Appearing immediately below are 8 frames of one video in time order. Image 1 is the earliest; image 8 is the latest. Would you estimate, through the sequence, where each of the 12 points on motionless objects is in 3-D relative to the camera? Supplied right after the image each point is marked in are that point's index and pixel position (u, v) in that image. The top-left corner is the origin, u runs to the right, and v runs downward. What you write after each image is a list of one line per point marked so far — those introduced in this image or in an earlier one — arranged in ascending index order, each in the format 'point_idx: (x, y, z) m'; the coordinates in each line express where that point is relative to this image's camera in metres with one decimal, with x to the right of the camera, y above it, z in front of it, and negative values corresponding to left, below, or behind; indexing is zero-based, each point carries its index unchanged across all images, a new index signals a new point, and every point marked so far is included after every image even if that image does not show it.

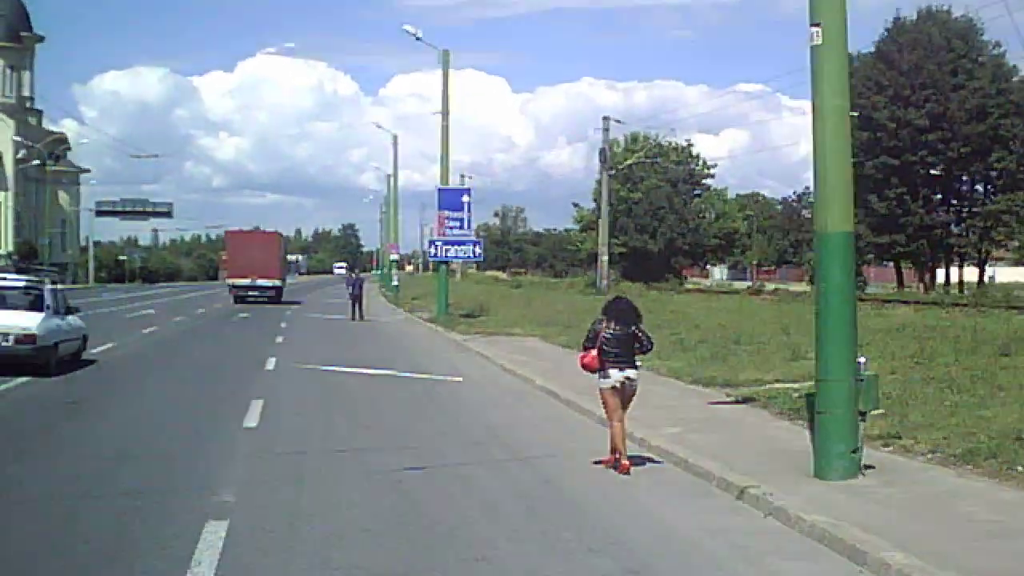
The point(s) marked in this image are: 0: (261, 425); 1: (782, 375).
0: (-3.6, -2.0, +17.4) m
1: (+4.4, -1.4, +19.1) m
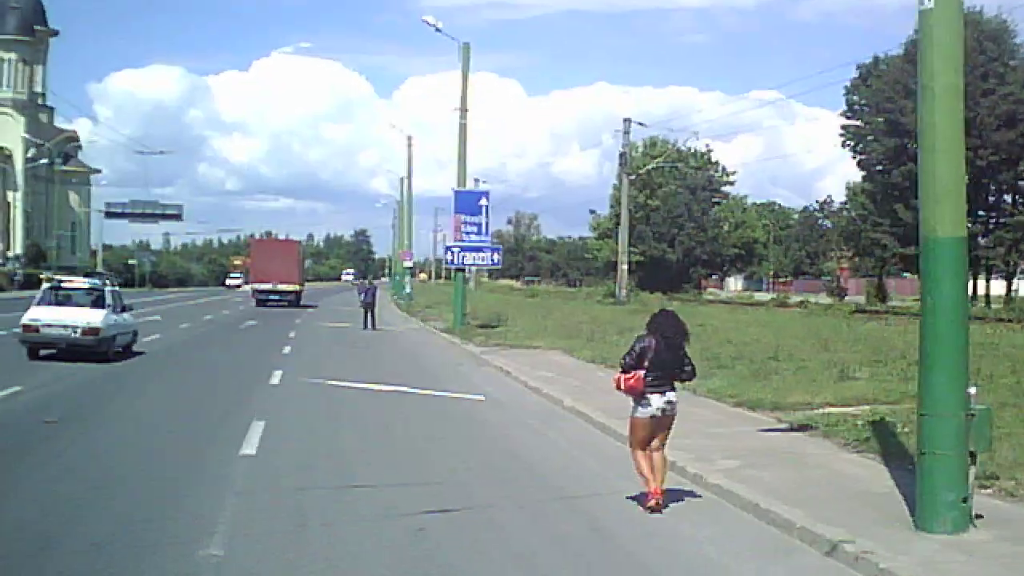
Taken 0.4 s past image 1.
0: (-3.2, -2.1, +15.8) m
1: (+4.8, -1.6, +17.5) m
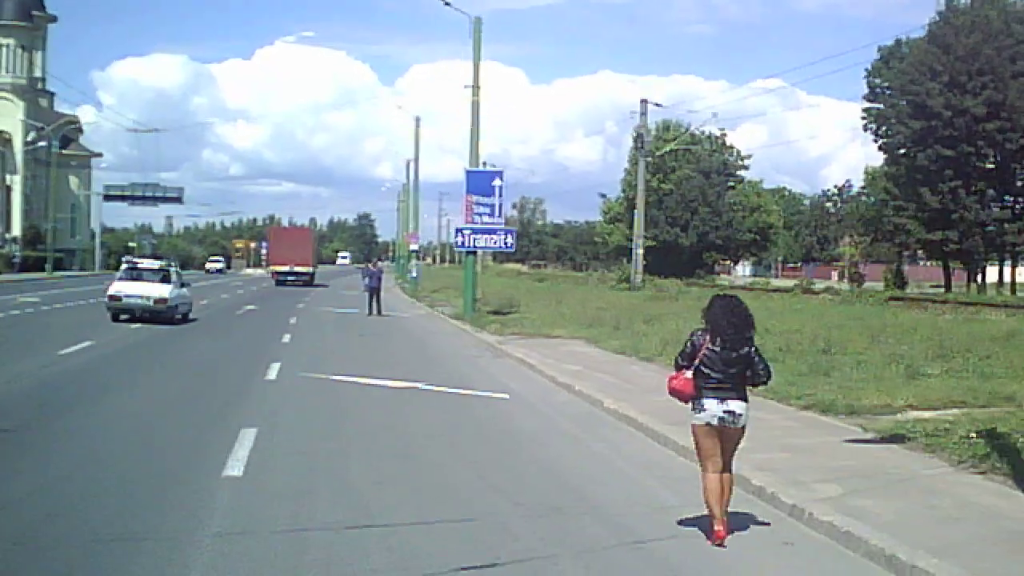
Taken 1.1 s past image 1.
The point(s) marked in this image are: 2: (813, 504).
0: (-2.8, -1.9, +13.5) m
1: (+5.2, -1.4, +15.2) m
2: (+2.3, -1.7, +9.0) m
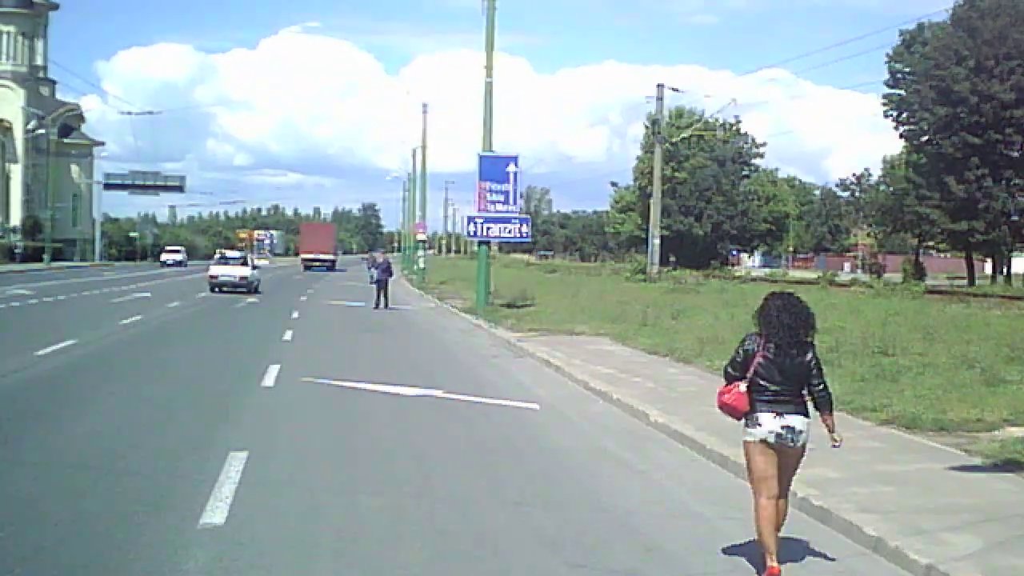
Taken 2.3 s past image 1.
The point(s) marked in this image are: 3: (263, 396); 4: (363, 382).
0: (-2.5, -1.8, +11.6) m
1: (+5.5, -1.4, +13.2) m
2: (+2.7, -1.7, +7.1) m
3: (-3.7, -1.6, +17.5) m
4: (-2.4, -1.5, +18.5) m
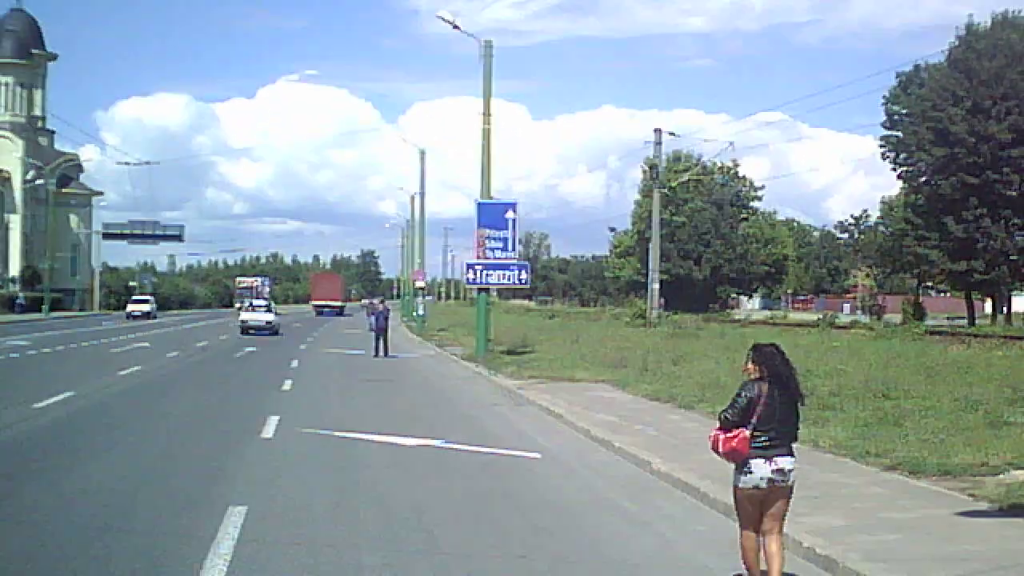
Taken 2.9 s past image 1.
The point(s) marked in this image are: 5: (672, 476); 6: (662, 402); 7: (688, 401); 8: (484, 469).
0: (-2.5, -2.3, +11.4) m
1: (+5.5, -1.9, +13.1) m
2: (+2.7, -1.9, +6.9) m
3: (-3.7, -2.4, +17.4) m
4: (-2.3, -2.3, +18.4) m
5: (+1.7, -2.0, +12.6) m
6: (+2.5, -1.9, +19.8) m
7: (+3.0, -1.9, +19.7) m
8: (-0.3, -2.2, +14.3) m
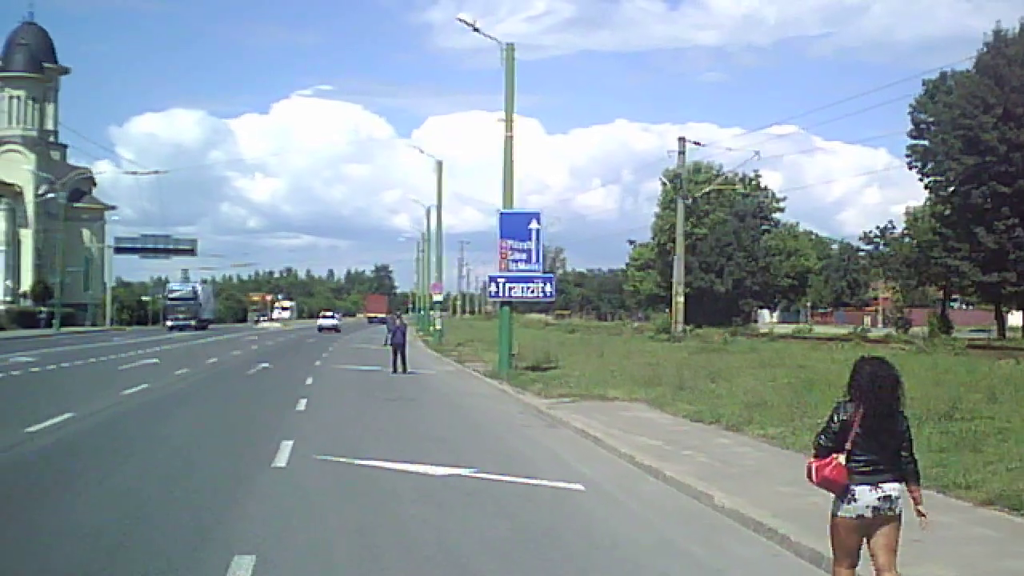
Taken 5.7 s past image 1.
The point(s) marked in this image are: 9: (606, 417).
0: (-2.1, -2.4, +10.0) m
1: (+6.0, -2.0, +11.6) m
2: (+3.0, -2.0, +5.4) m
3: (-3.2, -2.5, +16.0) m
4: (-1.9, -2.4, +16.9) m
5: (+2.2, -2.1, +11.1) m
6: (+3.0, -2.1, +18.3) m
7: (+3.5, -2.1, +18.2) m
8: (+0.1, -2.3, +12.8) m
9: (+1.6, -2.2, +19.9) m
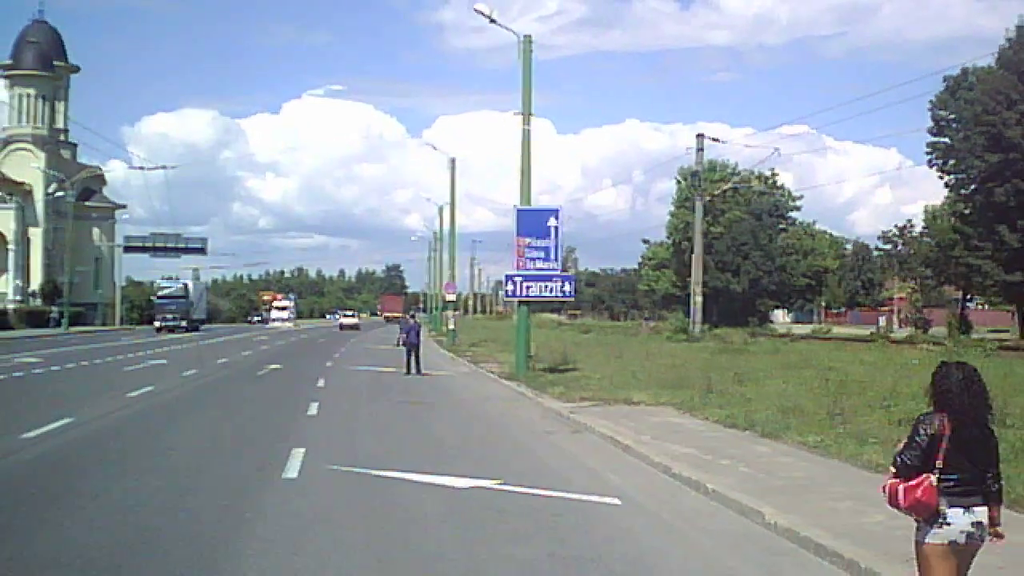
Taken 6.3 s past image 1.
0: (-1.8, -2.4, +9.0) m
1: (+6.3, -1.9, +10.6) m
2: (+3.2, -2.0, +4.5) m
3: (-2.9, -2.5, +15.0) m
4: (-1.5, -2.4, +16.0) m
5: (+2.4, -2.1, +10.1) m
6: (+3.4, -2.1, +17.3) m
7: (+3.8, -2.1, +17.2) m
8: (+0.4, -2.3, +11.8) m
9: (+2.0, -2.2, +18.9) m
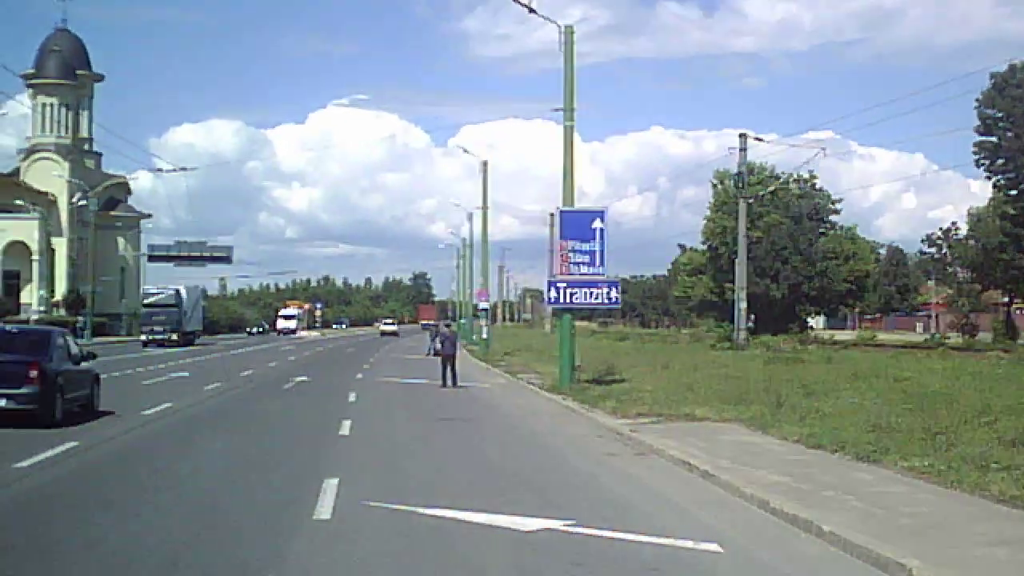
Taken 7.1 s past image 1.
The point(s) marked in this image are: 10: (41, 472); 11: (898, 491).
0: (-1.2, -2.4, +7.1) m
1: (+6.9, -1.9, +8.4) m
2: (+3.7, -1.9, +2.4) m
3: (-2.2, -2.6, +13.1) m
4: (-0.8, -2.5, +14.0) m
5: (+3.0, -2.1, +8.1) m
6: (+4.1, -2.1, +15.3) m
7: (+4.6, -2.1, +15.1) m
8: (+1.0, -2.3, +9.8) m
9: (+2.8, -2.2, +16.9) m
10: (-6.8, -2.8, +16.7) m
11: (+4.0, -2.1, +12.3) m
